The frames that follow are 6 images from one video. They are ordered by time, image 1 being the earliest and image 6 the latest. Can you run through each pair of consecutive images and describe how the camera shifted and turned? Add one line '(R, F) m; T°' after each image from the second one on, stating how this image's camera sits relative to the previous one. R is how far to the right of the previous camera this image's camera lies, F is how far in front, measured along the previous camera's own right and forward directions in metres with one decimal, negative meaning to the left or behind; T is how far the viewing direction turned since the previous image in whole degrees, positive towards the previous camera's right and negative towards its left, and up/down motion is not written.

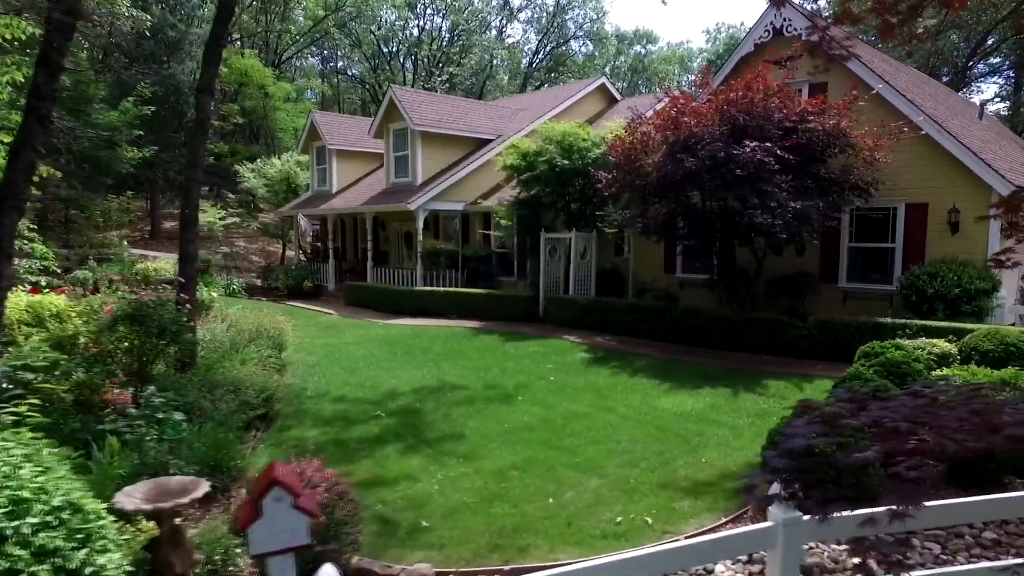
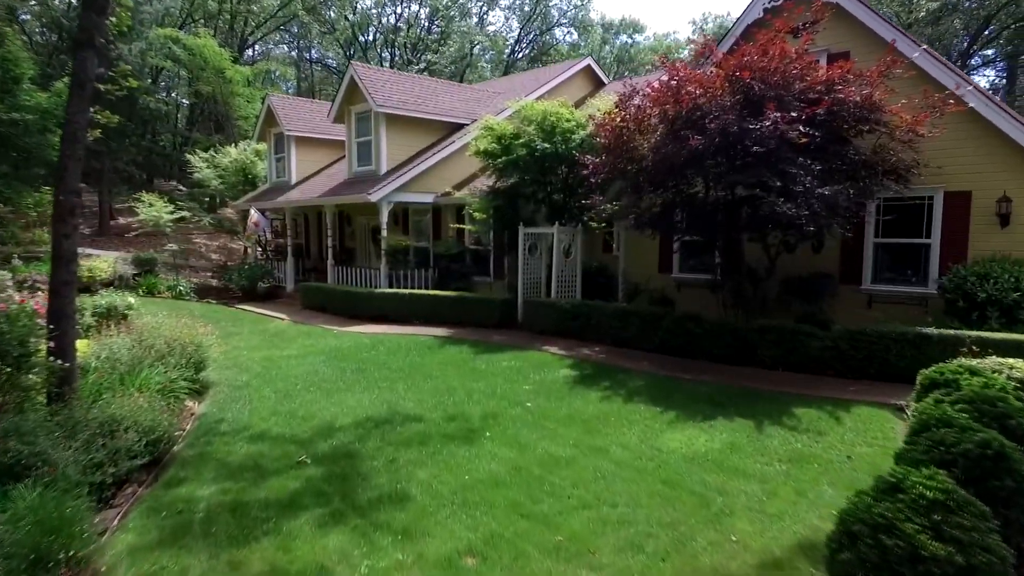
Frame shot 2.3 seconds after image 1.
(+0.2, +1.8) m; +1°
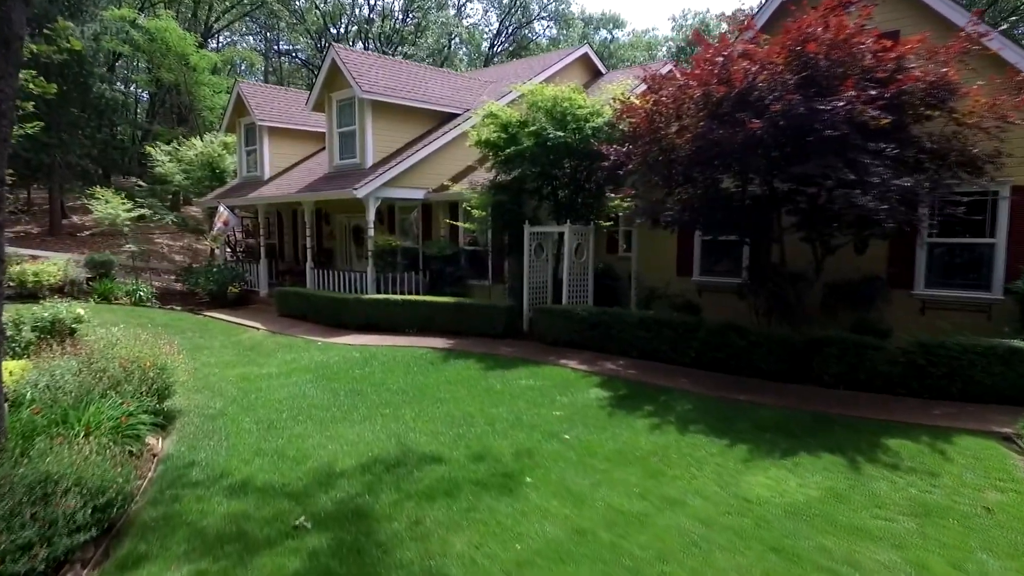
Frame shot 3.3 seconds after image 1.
(-0.7, +1.3) m; +3°
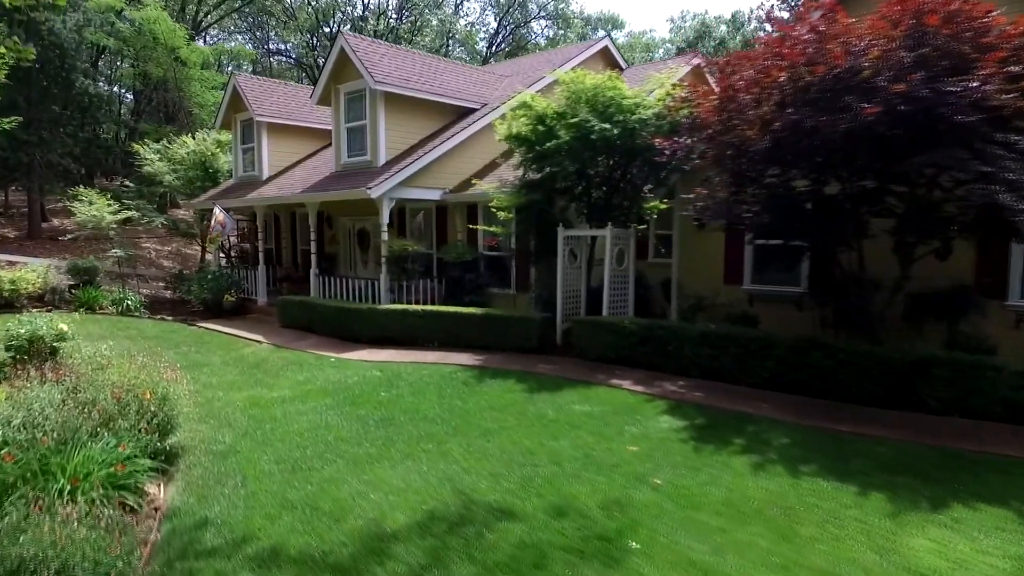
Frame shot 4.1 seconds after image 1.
(-0.9, +1.1) m; +1°
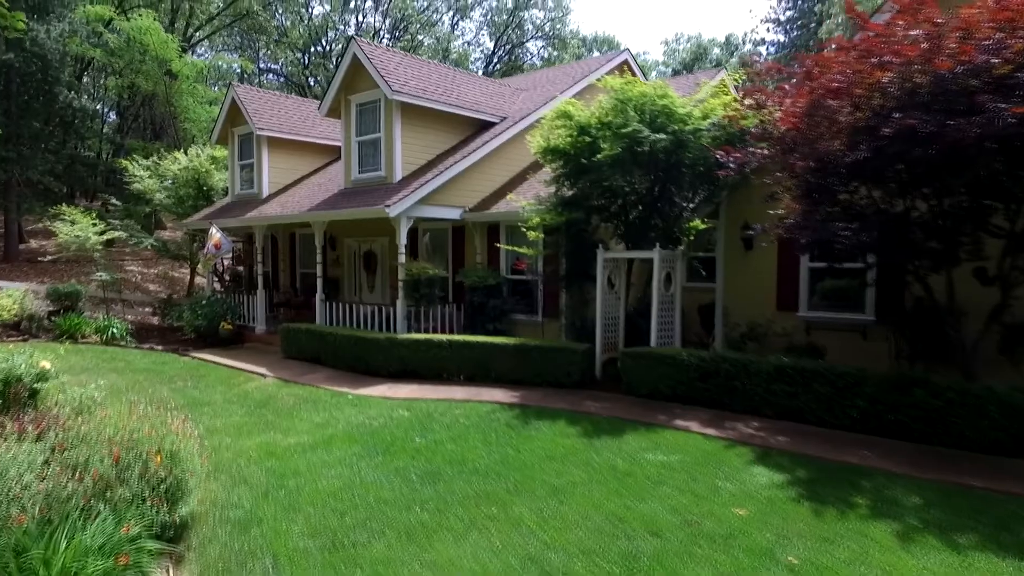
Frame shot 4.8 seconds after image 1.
(-0.9, +1.0) m; +2°
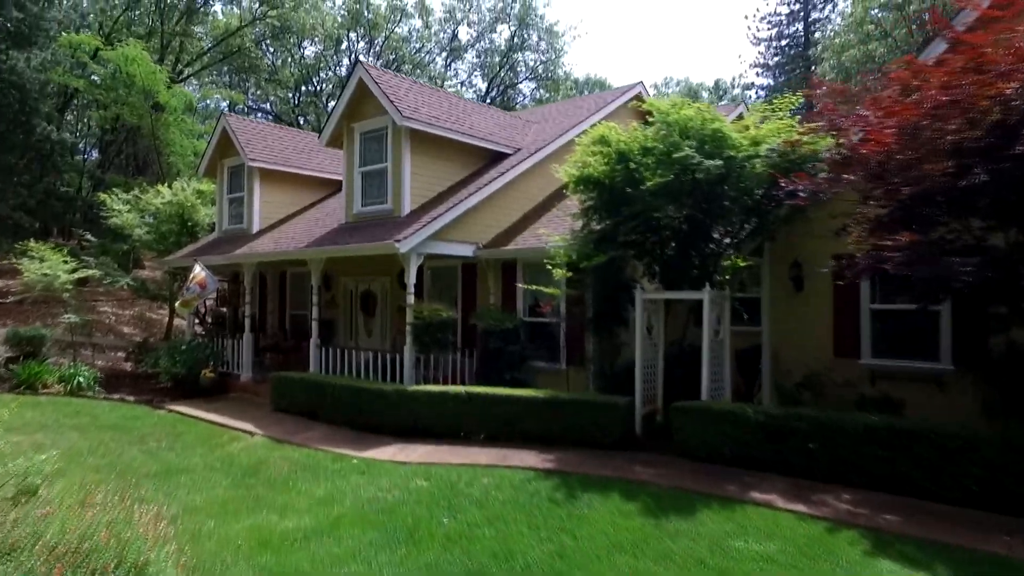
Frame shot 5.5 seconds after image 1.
(-0.7, +1.2) m; +2°
